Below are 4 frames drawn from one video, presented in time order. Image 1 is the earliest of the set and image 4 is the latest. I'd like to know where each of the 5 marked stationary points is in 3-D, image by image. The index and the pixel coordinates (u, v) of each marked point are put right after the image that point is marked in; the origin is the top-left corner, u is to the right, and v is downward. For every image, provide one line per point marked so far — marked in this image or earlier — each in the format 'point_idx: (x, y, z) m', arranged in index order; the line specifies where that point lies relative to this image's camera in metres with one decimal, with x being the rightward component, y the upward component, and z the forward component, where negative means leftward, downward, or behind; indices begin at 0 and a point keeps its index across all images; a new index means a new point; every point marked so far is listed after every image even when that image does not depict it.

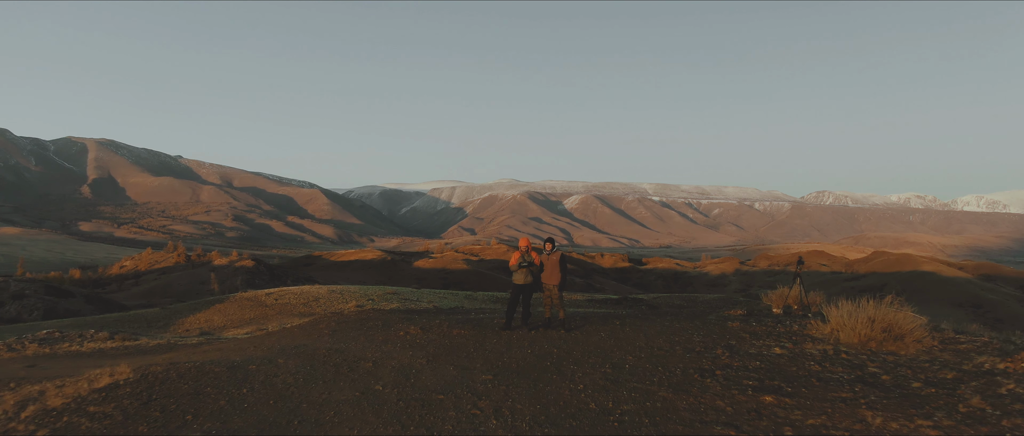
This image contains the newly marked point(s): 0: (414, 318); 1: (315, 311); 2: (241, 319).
0: (-2.5, -2.3, +13.9) m
1: (-6.5, -3.0, +18.6) m
2: (-8.8, -3.3, +18.3) m
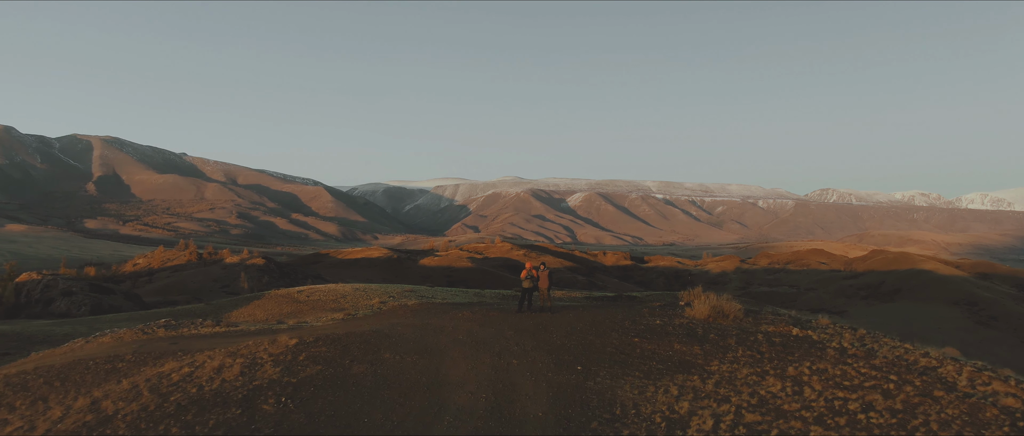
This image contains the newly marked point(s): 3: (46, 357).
0: (-2.4, -2.6, +16.5) m
1: (-6.3, -3.3, +21.2) m
2: (-8.6, -3.6, +21.0) m
3: (-8.7, -2.6, +10.7) m
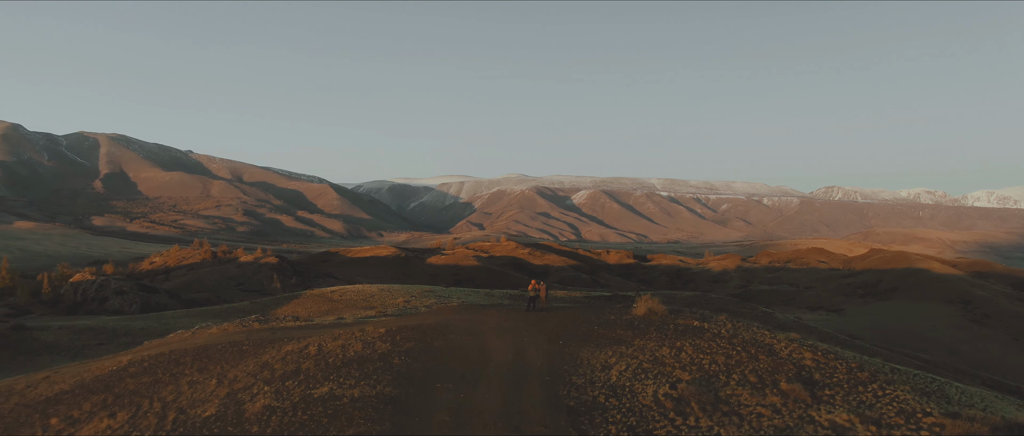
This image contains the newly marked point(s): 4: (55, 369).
0: (-2.1, -3.1, +19.8) m
1: (-6.0, -3.8, +24.6) m
2: (-8.3, -4.0, +24.4) m
3: (-8.4, -3.1, +14.1) m
4: (-11.6, -3.8, +14.6) m
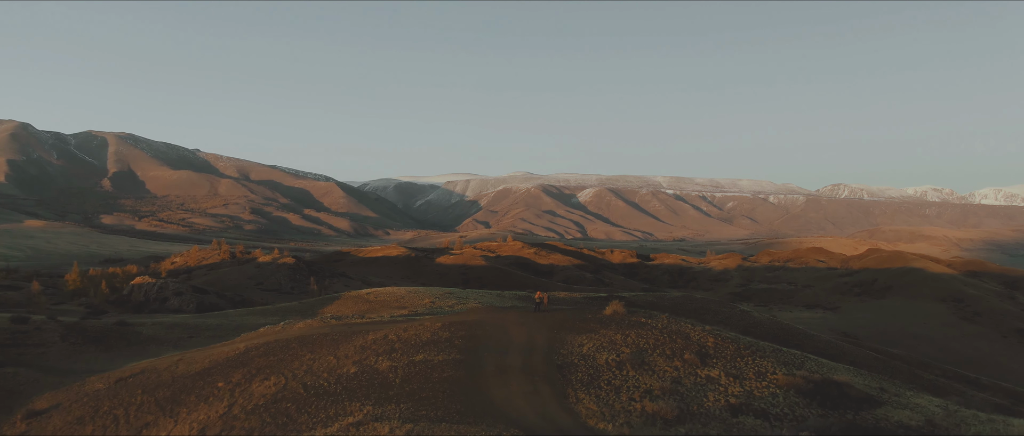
0: (-1.7, -3.8, +24.6) m
1: (-5.5, -4.5, +29.4) m
2: (-7.8, -4.8, +29.2) m
3: (-8.1, -3.9, +19.0) m
4: (-11.2, -4.6, +19.4) m
